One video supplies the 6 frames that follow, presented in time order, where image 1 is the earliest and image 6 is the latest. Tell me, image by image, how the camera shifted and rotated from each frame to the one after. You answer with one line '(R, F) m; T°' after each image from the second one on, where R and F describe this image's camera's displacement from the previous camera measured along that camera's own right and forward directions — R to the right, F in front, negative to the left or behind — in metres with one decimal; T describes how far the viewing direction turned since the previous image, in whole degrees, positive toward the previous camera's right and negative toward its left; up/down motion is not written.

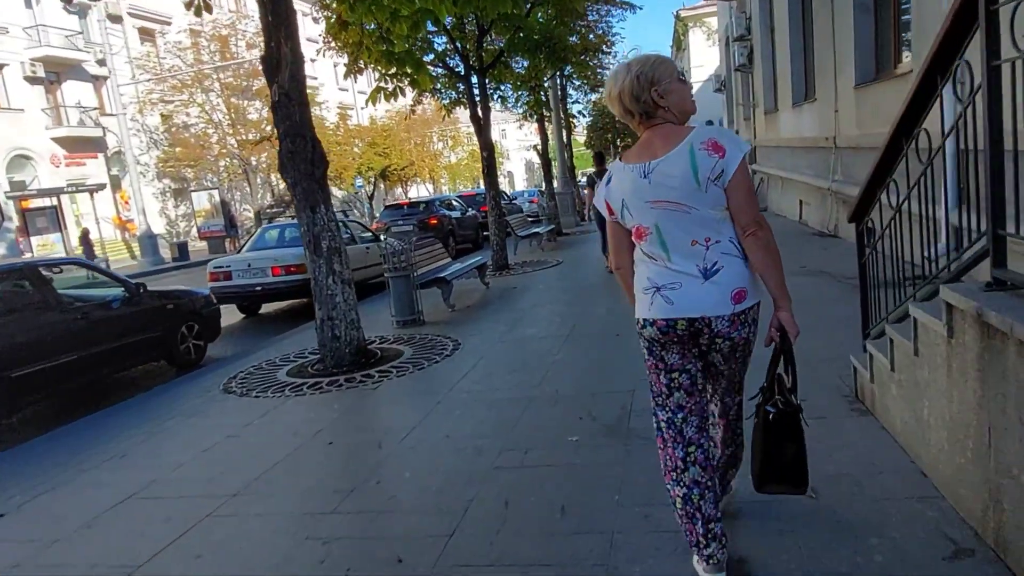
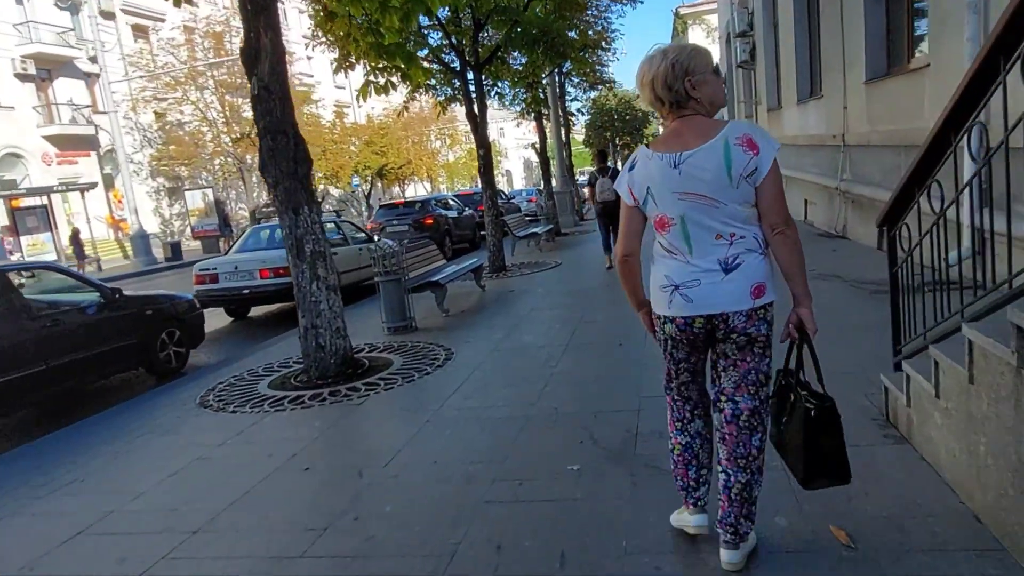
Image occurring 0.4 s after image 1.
(0.0, +0.4) m; 0°
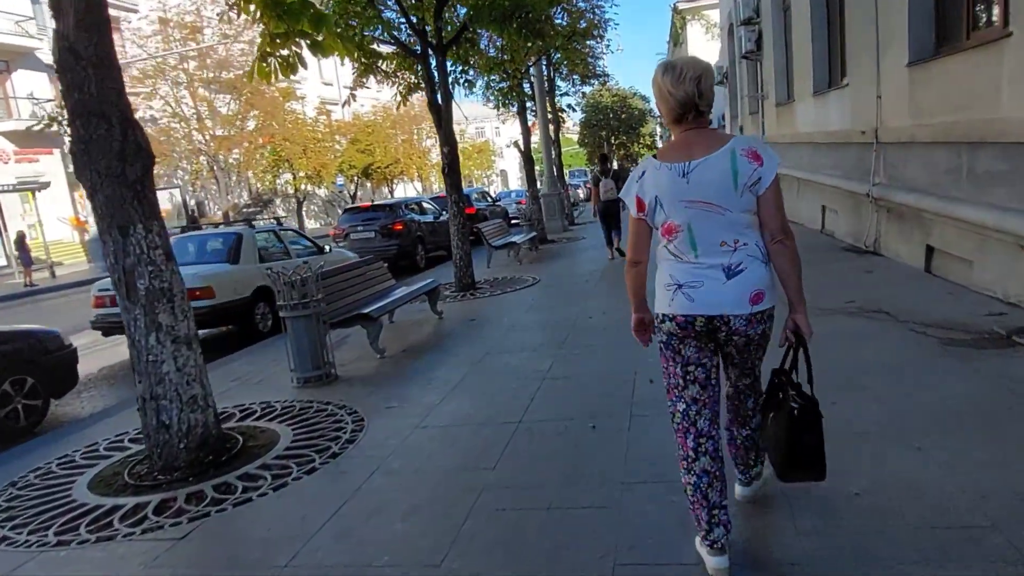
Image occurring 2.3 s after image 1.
(+0.4, +1.9) m; 0°
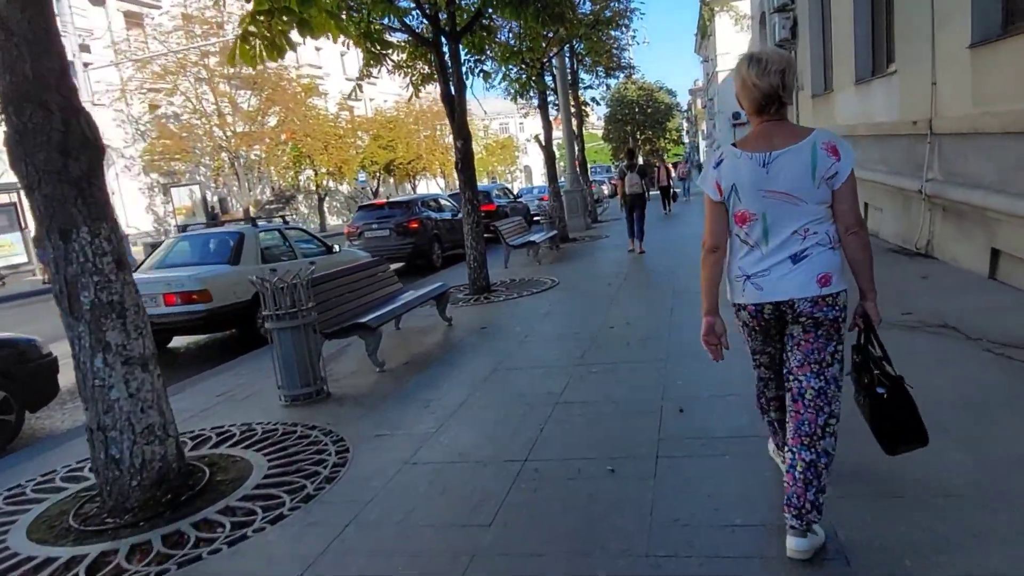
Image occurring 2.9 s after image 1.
(+0.1, +0.7) m; -2°
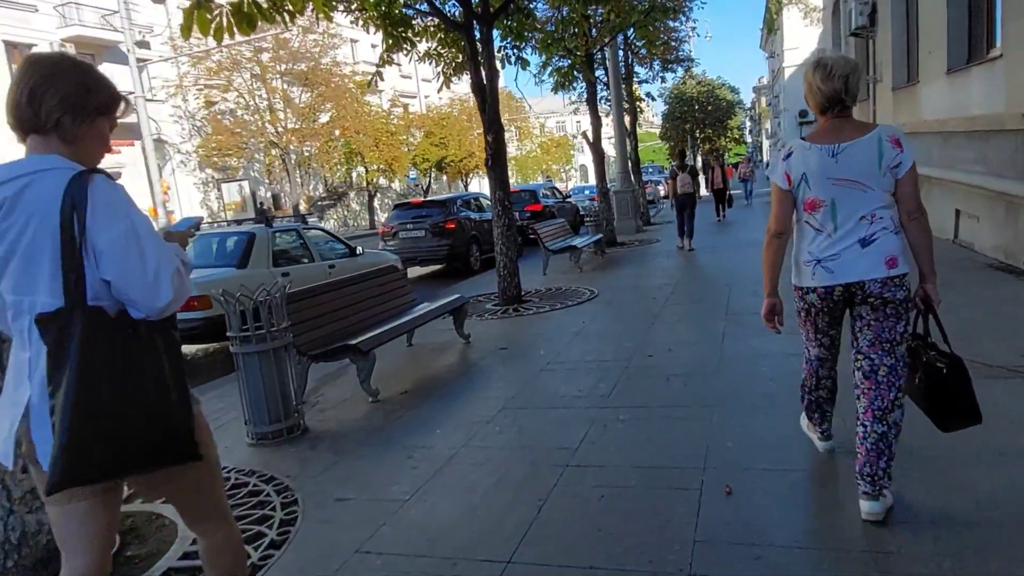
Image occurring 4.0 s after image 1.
(+0.3, +1.0) m; -4°
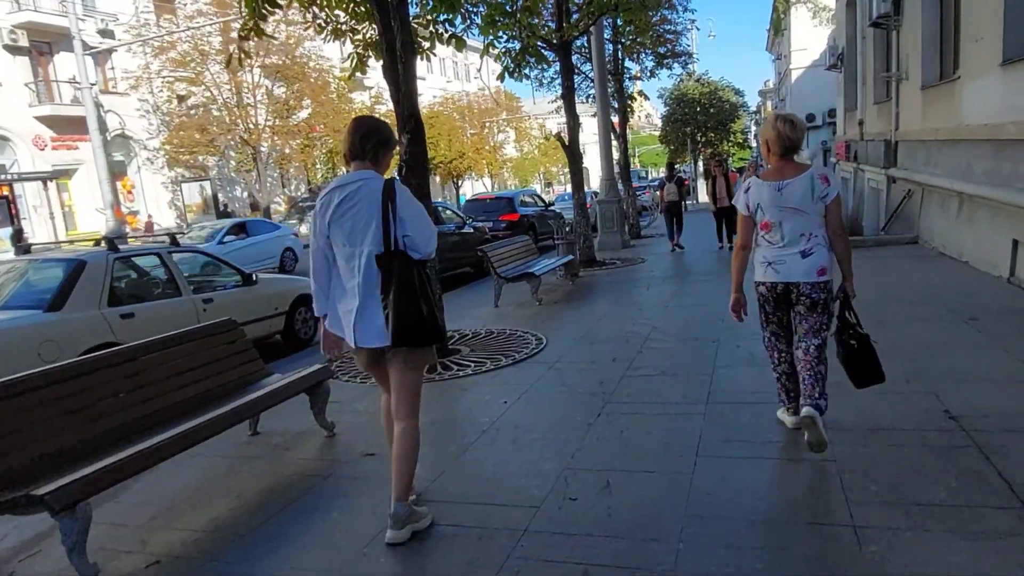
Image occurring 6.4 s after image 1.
(+0.8, +2.2) m; 0°
